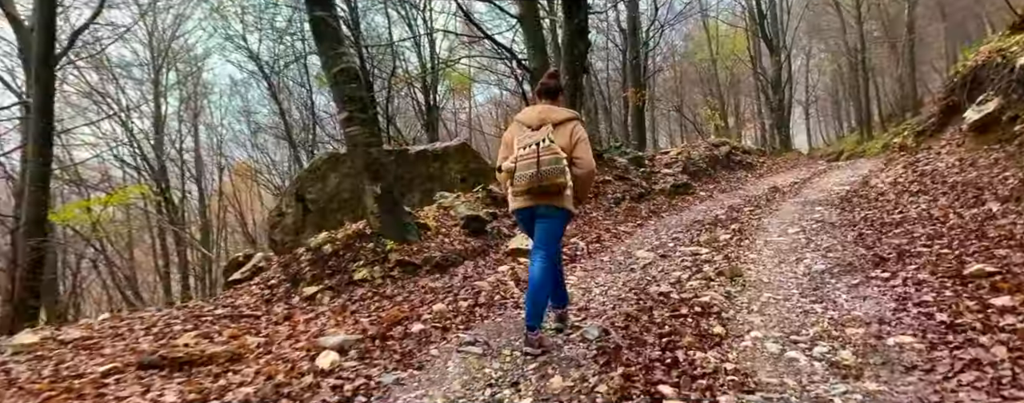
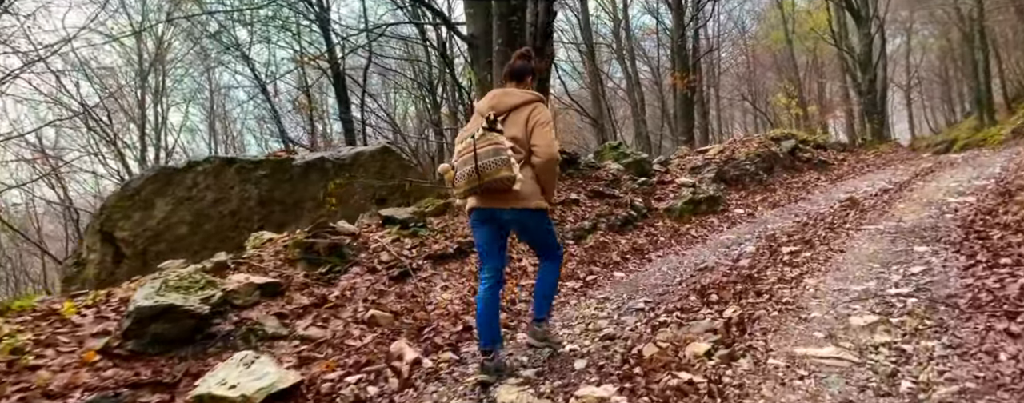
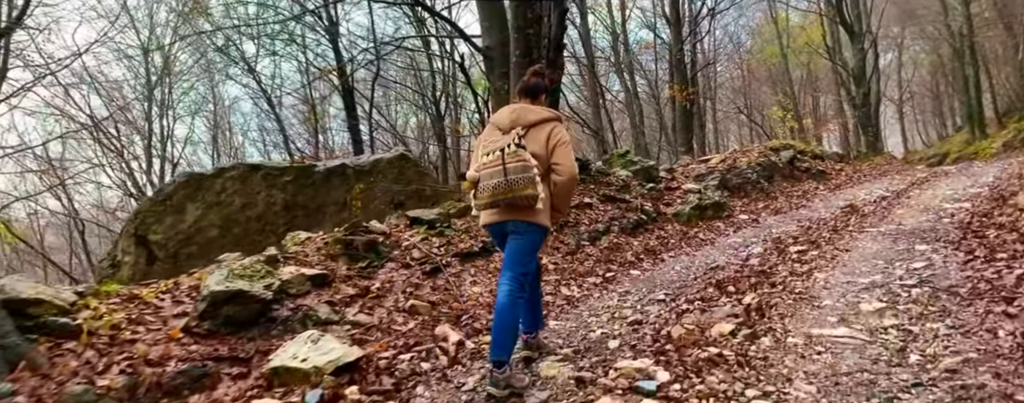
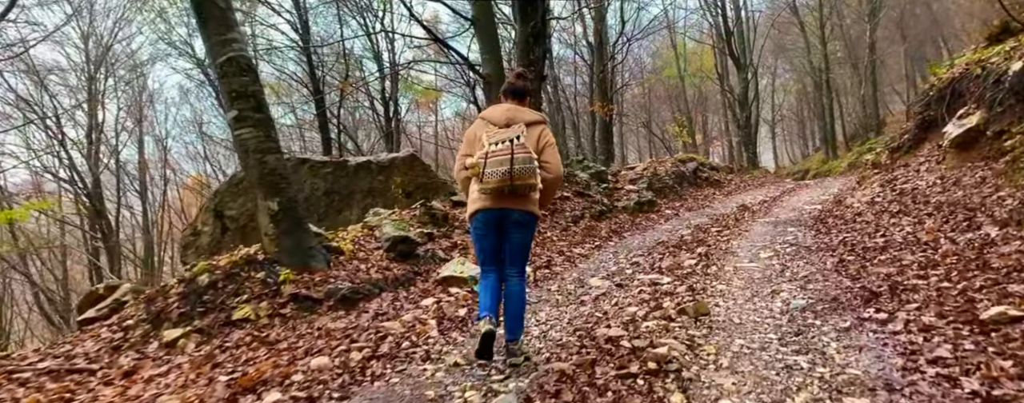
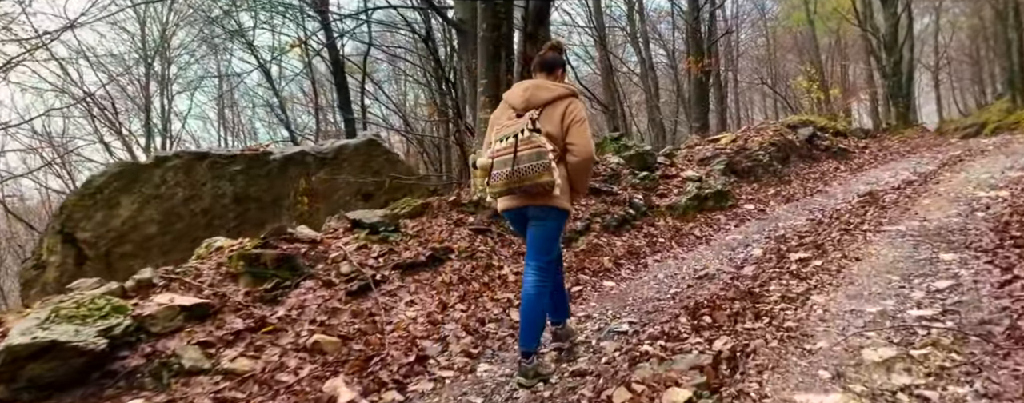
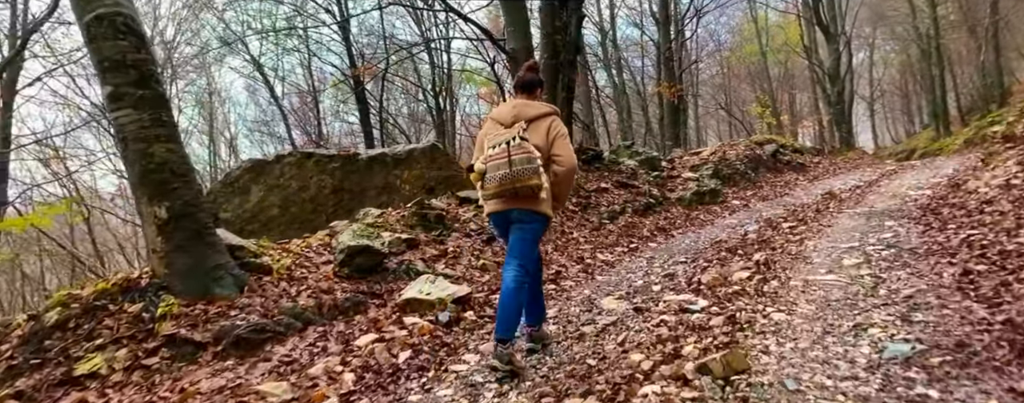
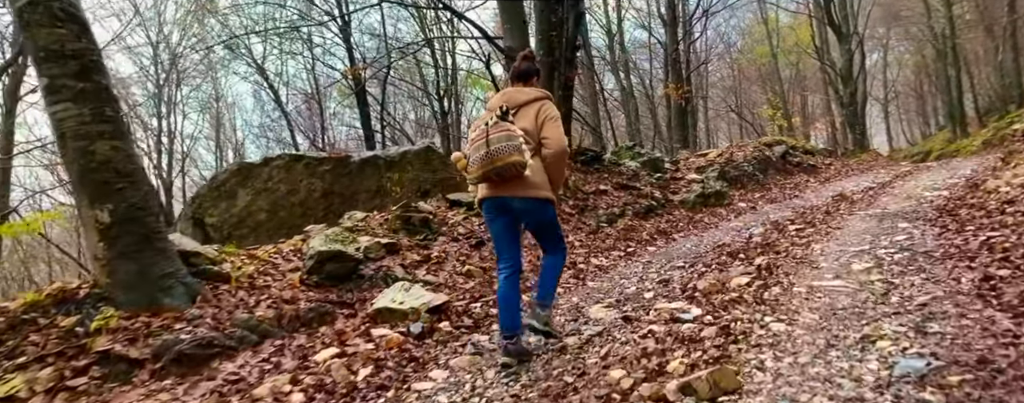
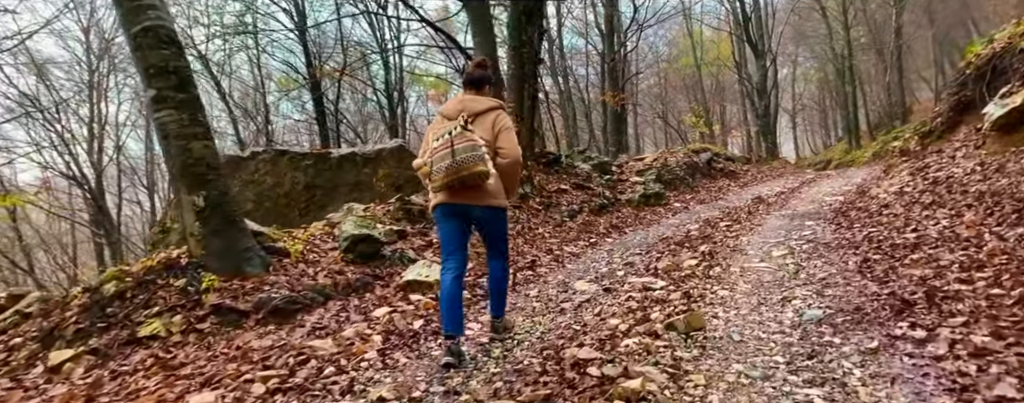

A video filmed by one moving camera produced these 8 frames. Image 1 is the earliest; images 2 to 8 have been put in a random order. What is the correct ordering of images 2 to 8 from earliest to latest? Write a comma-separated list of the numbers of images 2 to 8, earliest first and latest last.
4, 8, 6, 7, 3, 2, 5
